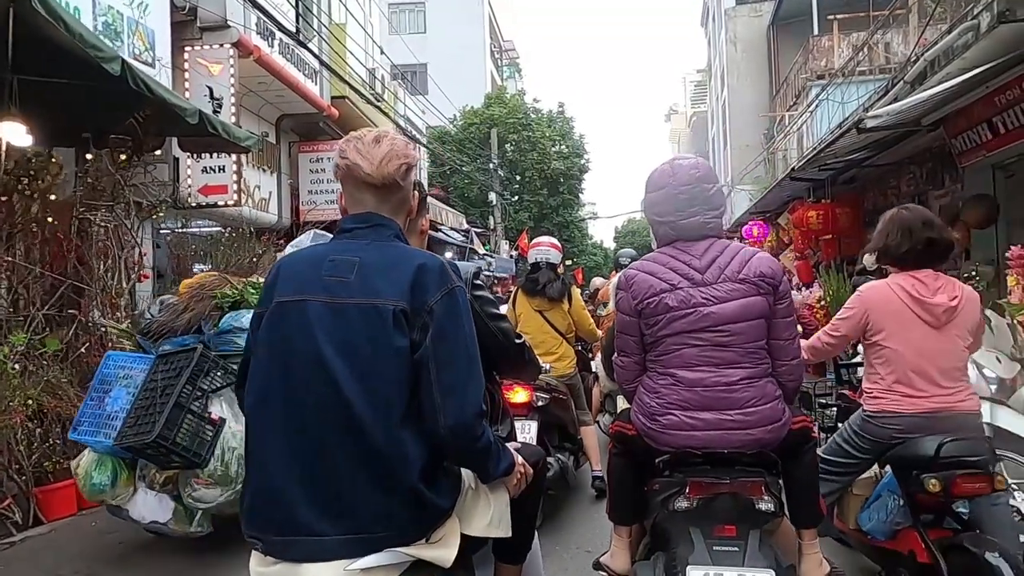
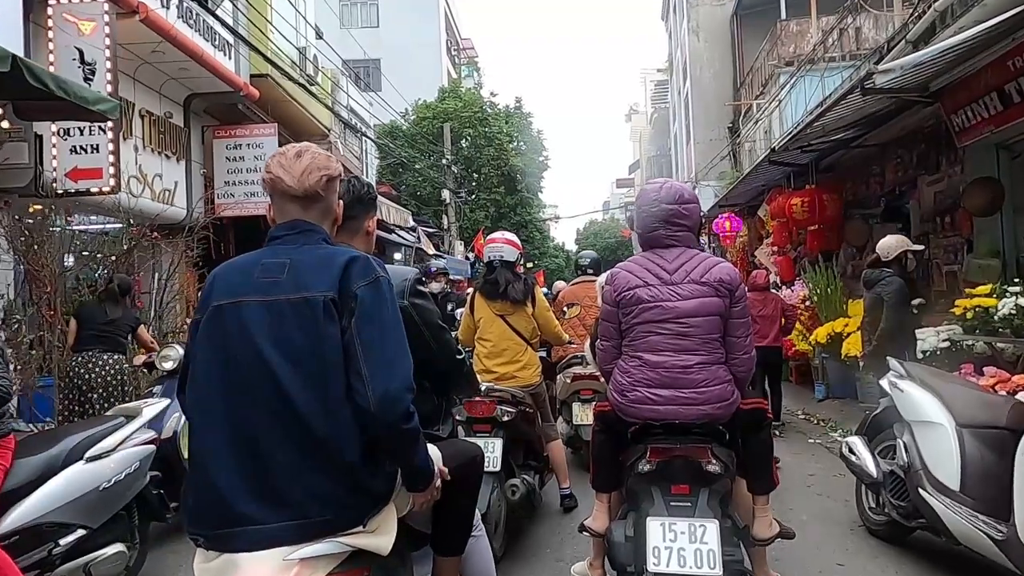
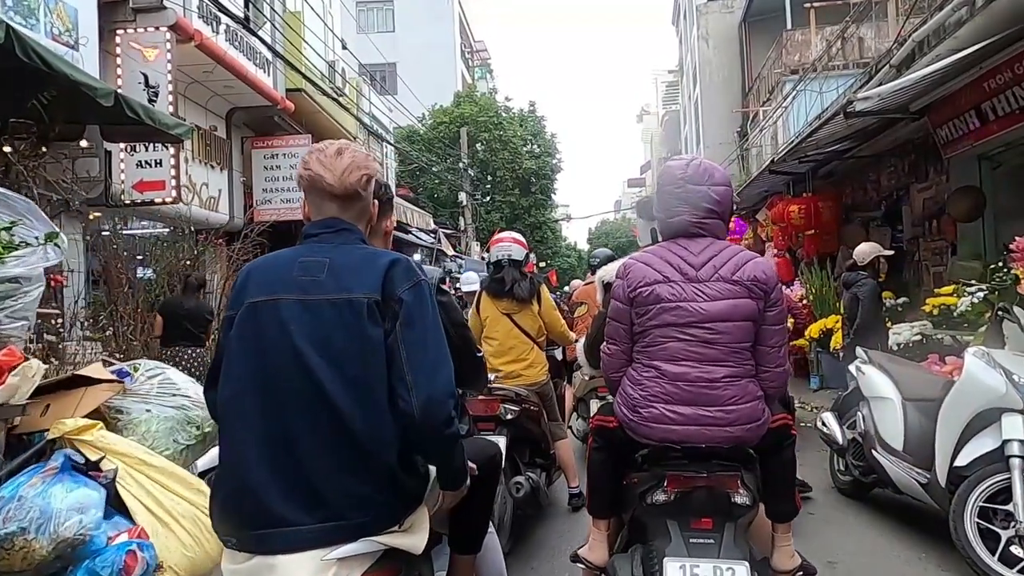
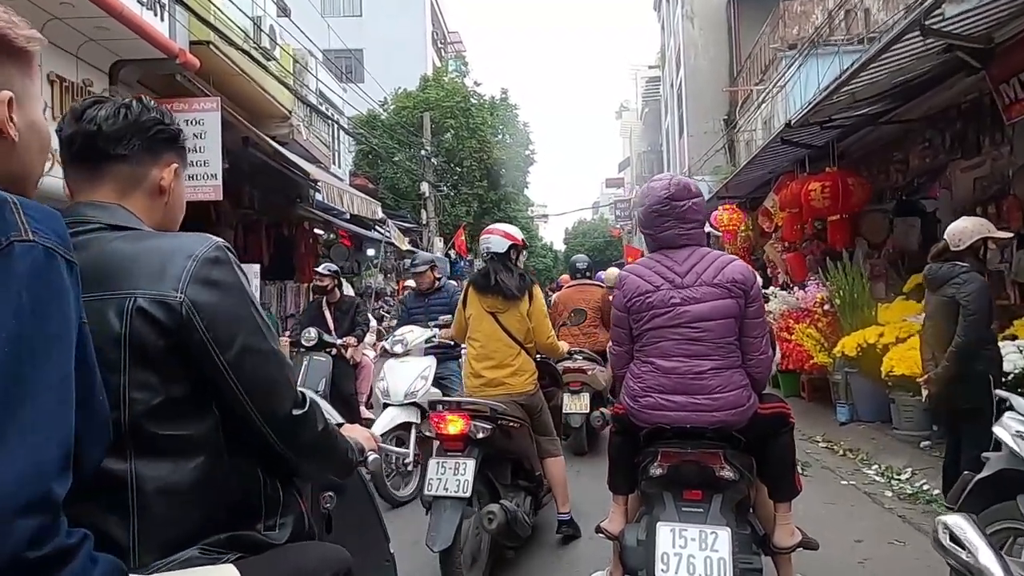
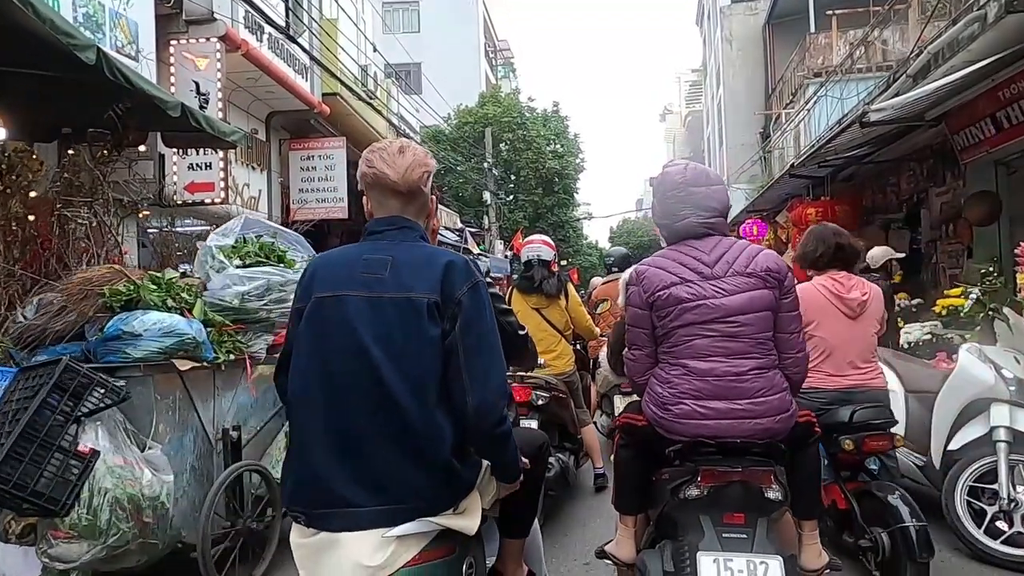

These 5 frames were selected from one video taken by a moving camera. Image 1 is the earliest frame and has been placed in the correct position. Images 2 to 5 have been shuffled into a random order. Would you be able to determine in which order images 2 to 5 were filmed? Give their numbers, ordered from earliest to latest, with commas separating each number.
5, 3, 2, 4
